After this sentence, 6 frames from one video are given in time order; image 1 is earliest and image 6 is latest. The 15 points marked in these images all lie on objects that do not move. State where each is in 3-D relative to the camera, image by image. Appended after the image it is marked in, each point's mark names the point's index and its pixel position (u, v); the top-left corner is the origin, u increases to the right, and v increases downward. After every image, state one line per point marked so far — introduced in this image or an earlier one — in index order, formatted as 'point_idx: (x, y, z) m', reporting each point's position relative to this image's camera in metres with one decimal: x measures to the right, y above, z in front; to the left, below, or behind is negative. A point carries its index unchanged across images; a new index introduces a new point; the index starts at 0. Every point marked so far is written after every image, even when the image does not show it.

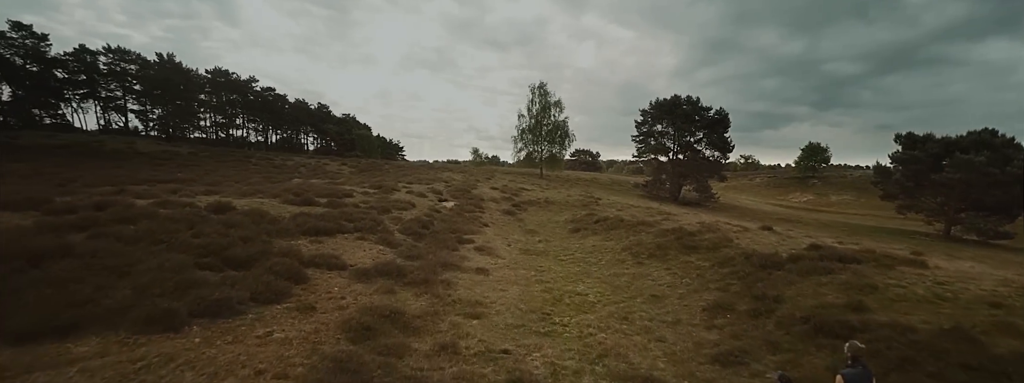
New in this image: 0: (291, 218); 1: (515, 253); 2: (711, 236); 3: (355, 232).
0: (-9.7, -1.2, +16.3) m
1: (+0.1, -2.9, +17.7) m
2: (+9.8, -2.2, +18.2) m
3: (-6.8, -1.8, +16.0) m
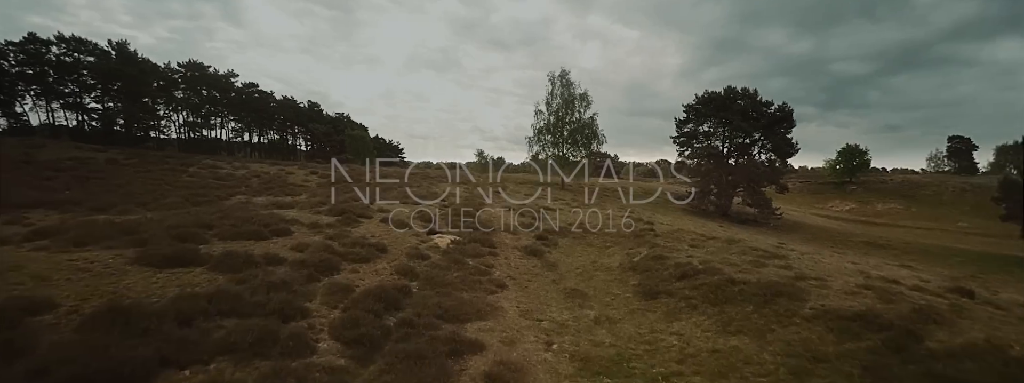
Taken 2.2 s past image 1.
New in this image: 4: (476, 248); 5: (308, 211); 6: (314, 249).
0: (-8.6, -2.6, +7.3) m
1: (+1.3, -4.4, +8.7) m
2: (+11.0, -3.7, +9.0) m
3: (-5.7, -3.2, +7.0) m
4: (-1.6, -2.5, +16.5) m
5: (-10.3, -1.0, +18.8) m
6: (-7.1, -2.1, +13.3) m
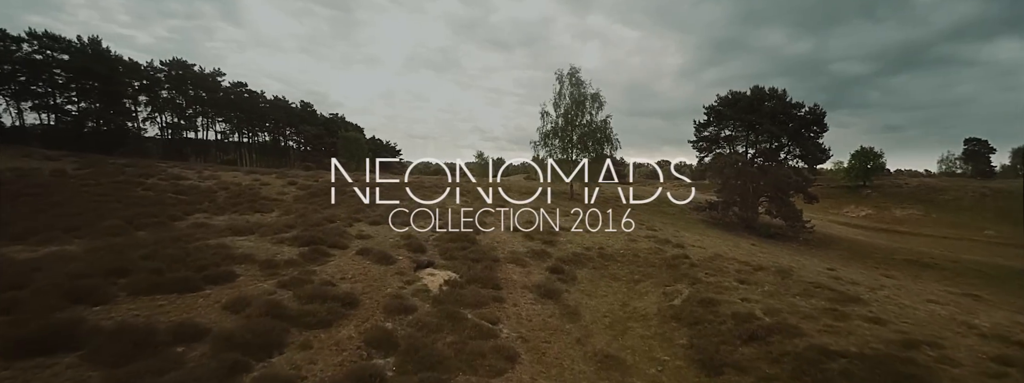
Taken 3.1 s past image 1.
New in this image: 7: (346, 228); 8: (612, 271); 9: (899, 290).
0: (-8.2, -3.6, +3.8) m
1: (+1.6, -5.4, +5.2) m
2: (+11.4, -4.7, +5.5) m
3: (-5.3, -4.2, +3.5) m
4: (-1.2, -3.5, +13.0) m
5: (-10.0, -2.0, +15.3) m
6: (-6.7, -3.1, +9.8) m
7: (-7.8, -1.8, +17.4) m
8: (+4.6, -3.6, +17.2) m
9: (+19.9, -4.9, +19.3) m
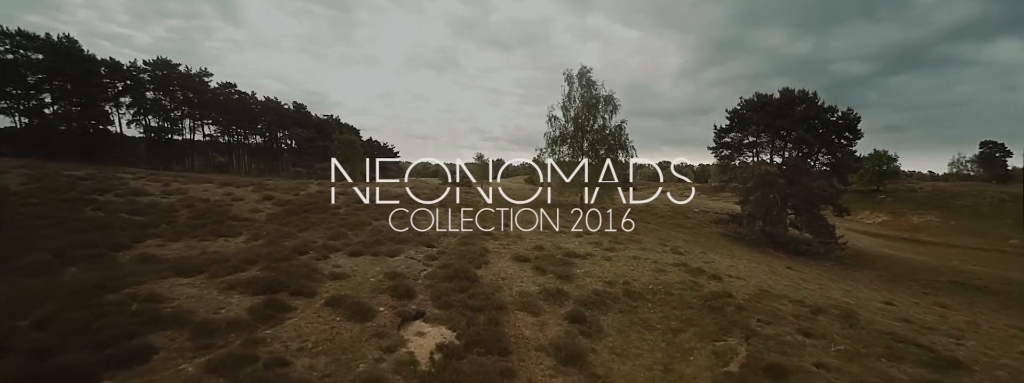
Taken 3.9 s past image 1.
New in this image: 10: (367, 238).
0: (-7.8, -4.7, +0.7) m
1: (+2.0, -6.4, +2.1) m
2: (+11.7, -5.7, +2.5) m
3: (-4.9, -5.3, +0.5) m
4: (-0.9, -4.6, +9.9) m
5: (-9.6, -3.1, +12.2) m
6: (-6.4, -4.1, +6.7) m
7: (-7.4, -2.8, +14.3) m
8: (+5.0, -4.7, +14.1) m
9: (+20.3, -6.0, +16.3) m
10: (-7.0, -2.4, +17.9) m
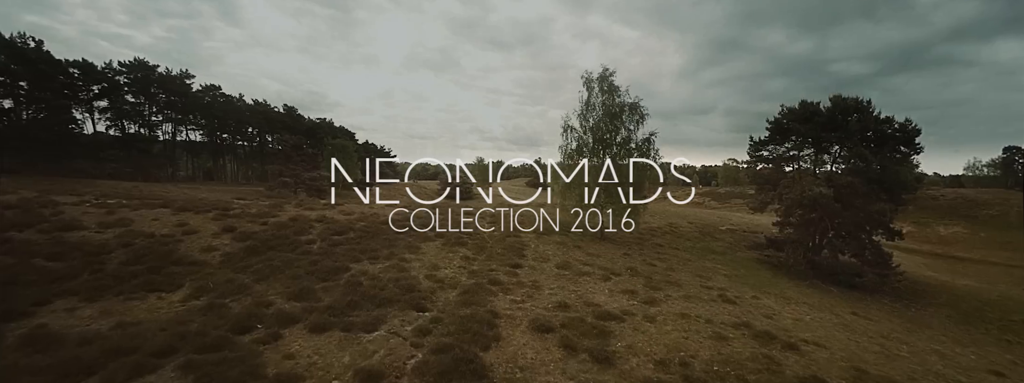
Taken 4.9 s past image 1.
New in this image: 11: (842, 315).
0: (-7.2, -6.3, -3.3) m
1: (+2.6, -8.1, -1.9) m
2: (+12.3, -7.4, -1.6) m
3: (-4.3, -6.9, -3.6) m
4: (-0.3, -6.2, +5.9) m
5: (-9.0, -4.7, +8.2) m
6: (-5.7, -5.8, +2.7) m
7: (-6.8, -4.5, +10.3) m
8: (+5.6, -6.4, +10.1) m
9: (+20.9, -7.6, +12.2) m
10: (-6.3, -4.1, +13.8) m
11: (+17.4, -6.3, +19.9) m
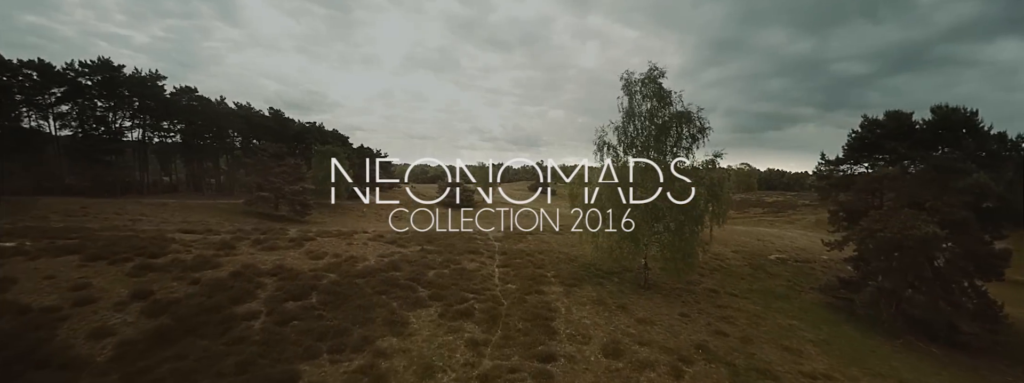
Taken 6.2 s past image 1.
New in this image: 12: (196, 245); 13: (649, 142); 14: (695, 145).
0: (-6.2, -8.2, -8.8) m
1: (+3.6, -10.0, -7.5) m
2: (+13.3, -9.3, -7.1) m
3: (-3.3, -8.8, -9.1) m
4: (+0.7, -8.1, +0.4) m
5: (-8.0, -6.6, +2.7) m
6: (-4.8, -7.7, -2.8) m
7: (-5.8, -6.4, +4.8) m
8: (+6.6, -8.2, +4.6) m
9: (+21.9, -9.5, +6.7) m
10: (-5.4, -6.0, +8.3) m
11: (+18.3, -8.2, +14.4) m
12: (-16.8, -3.0, +19.7) m
13: (+7.2, +2.7, +21.2) m
14: (+9.5, +2.7, +21.1) m
